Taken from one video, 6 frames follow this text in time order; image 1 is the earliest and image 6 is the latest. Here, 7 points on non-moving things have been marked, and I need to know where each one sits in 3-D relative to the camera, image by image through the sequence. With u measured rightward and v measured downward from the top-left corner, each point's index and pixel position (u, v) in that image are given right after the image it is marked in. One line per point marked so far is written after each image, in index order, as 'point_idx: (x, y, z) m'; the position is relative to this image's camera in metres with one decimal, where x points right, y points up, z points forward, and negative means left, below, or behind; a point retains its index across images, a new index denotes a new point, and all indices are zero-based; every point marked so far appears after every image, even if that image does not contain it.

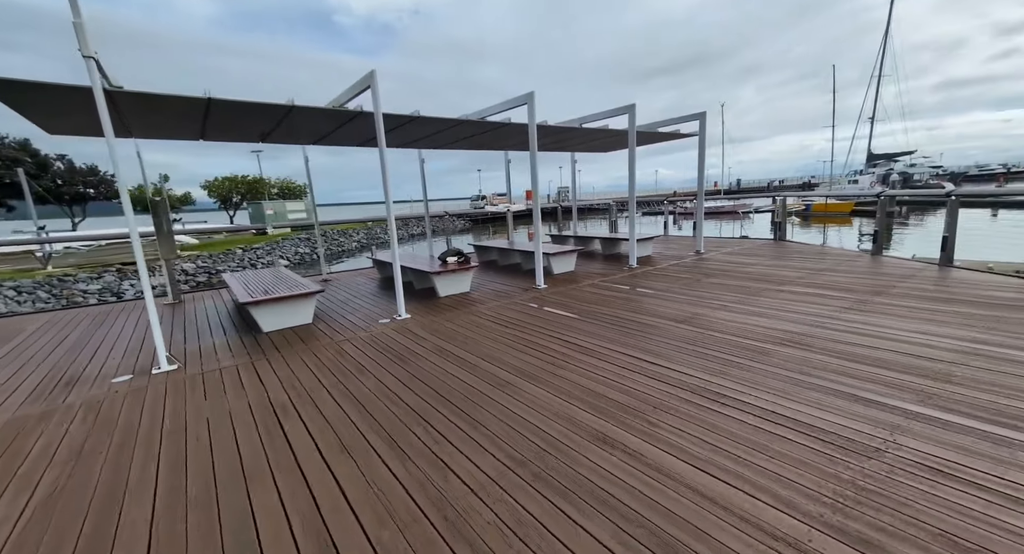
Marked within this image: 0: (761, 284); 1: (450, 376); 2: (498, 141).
0: (+2.8, 0.0, +5.1) m
1: (-0.3, -0.6, +2.9) m
2: (-0.2, +2.1, +7.3) m
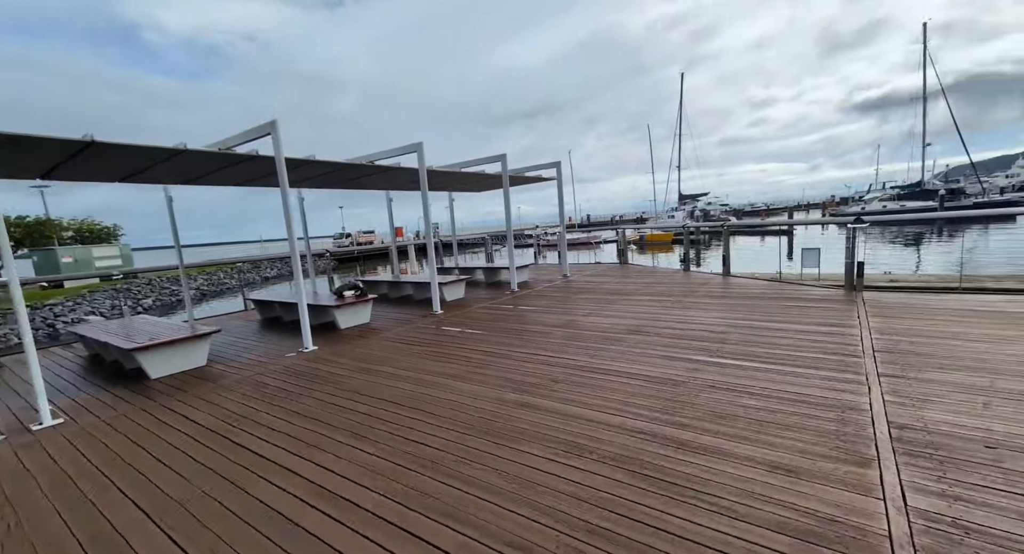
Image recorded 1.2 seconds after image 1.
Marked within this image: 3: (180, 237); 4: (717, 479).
0: (+1.5, -0.2, +6.5) m
1: (-0.9, -0.8, +3.5) m
2: (-2.2, +1.5, +7.9) m
3: (-4.7, +0.6, +6.9) m
4: (+0.8, -0.8, +1.9) m
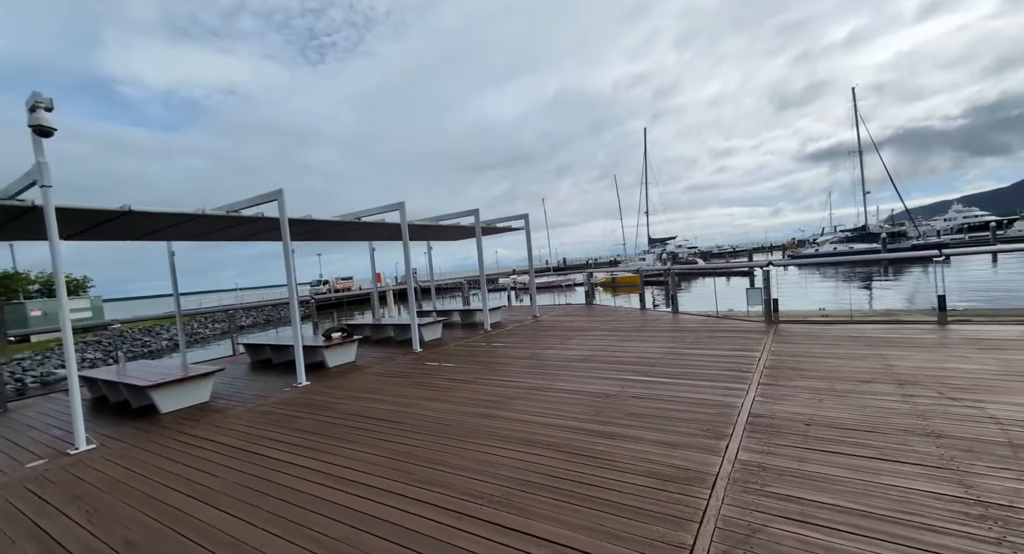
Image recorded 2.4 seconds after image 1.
0: (+1.0, -0.8, +7.4) m
1: (-1.2, -1.2, +4.3) m
2: (-2.7, +0.7, +8.8) m
3: (-5.2, -0.1, +7.5) m
4: (+0.6, -1.0, +2.7) m
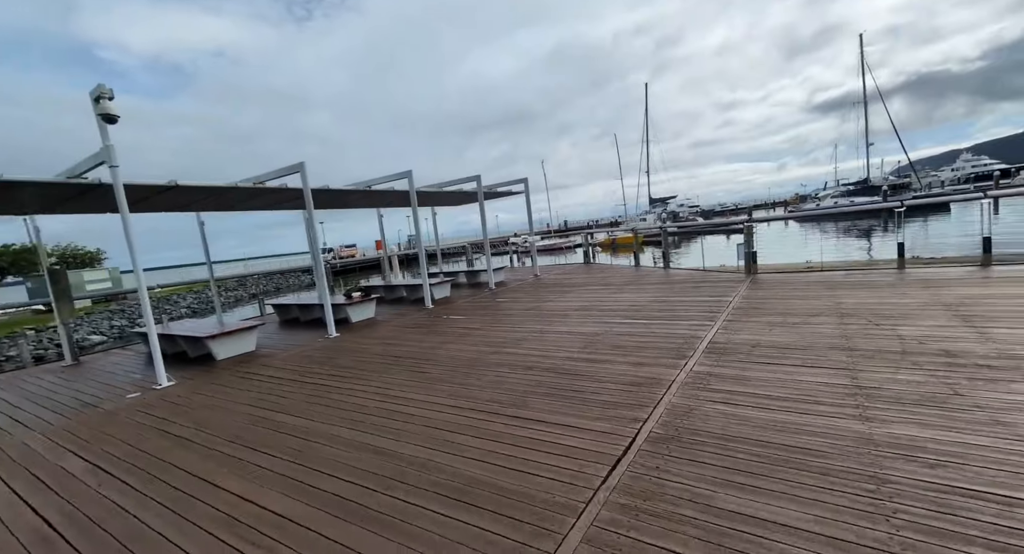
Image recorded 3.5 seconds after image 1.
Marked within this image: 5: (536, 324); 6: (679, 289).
0: (+1.1, -0.1, +8.1) m
1: (-1.1, -0.8, +5.0) m
2: (-2.6, +1.4, +9.4) m
3: (-5.1, +0.4, +8.2) m
4: (+0.7, -0.6, +3.4) m
5: (+0.3, -0.5, +5.2) m
6: (+2.3, -0.2, +6.4) m
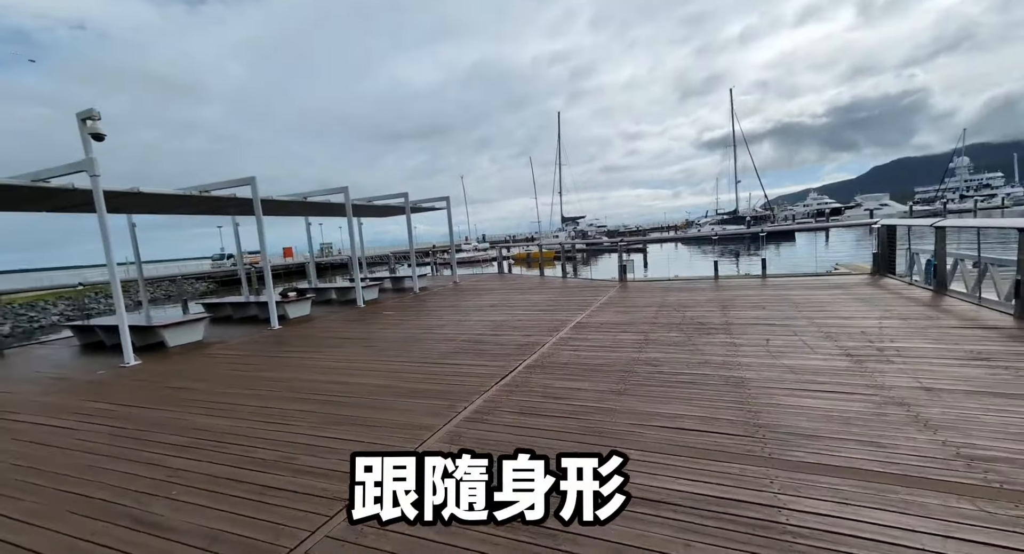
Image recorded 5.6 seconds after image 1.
0: (-0.5, -0.3, +9.6) m
1: (-2.1, -0.8, +6.2) m
2: (-4.3, +1.4, +10.3) m
3: (-6.6, +0.4, +8.7) m
4: (-0.1, -0.6, +5.0) m
5: (-0.8, -0.5, +6.7) m
6: (+1.0, -0.3, +8.2) m
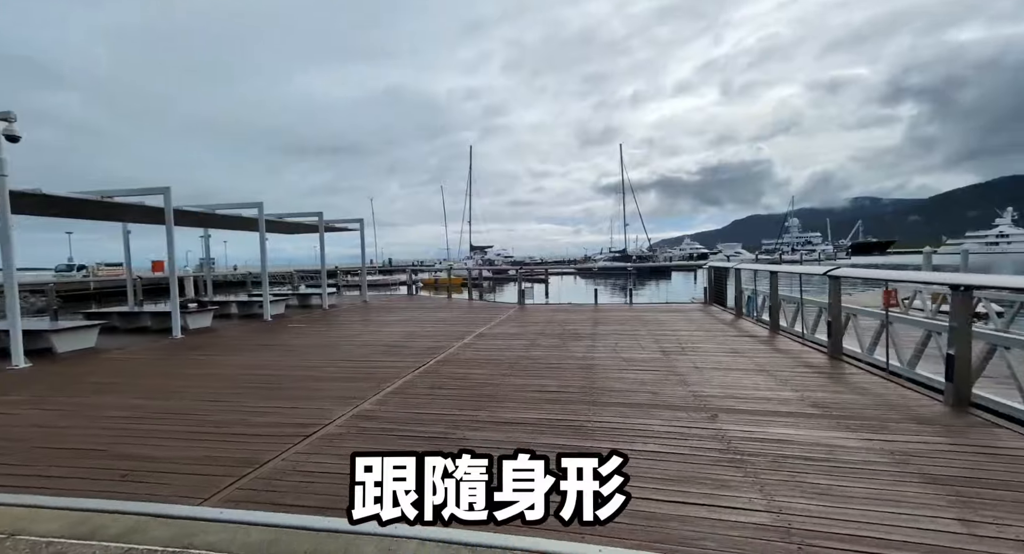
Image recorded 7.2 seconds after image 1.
0: (-2.4, -0.7, +10.3) m
1: (-3.4, -0.9, +6.6) m
2: (-6.3, +1.1, +10.3) m
3: (-8.2, +0.4, +8.3) m
4: (-1.2, -0.8, +5.8) m
5: (-2.2, -0.8, +7.3) m
6: (-0.8, -0.7, +9.2) m
